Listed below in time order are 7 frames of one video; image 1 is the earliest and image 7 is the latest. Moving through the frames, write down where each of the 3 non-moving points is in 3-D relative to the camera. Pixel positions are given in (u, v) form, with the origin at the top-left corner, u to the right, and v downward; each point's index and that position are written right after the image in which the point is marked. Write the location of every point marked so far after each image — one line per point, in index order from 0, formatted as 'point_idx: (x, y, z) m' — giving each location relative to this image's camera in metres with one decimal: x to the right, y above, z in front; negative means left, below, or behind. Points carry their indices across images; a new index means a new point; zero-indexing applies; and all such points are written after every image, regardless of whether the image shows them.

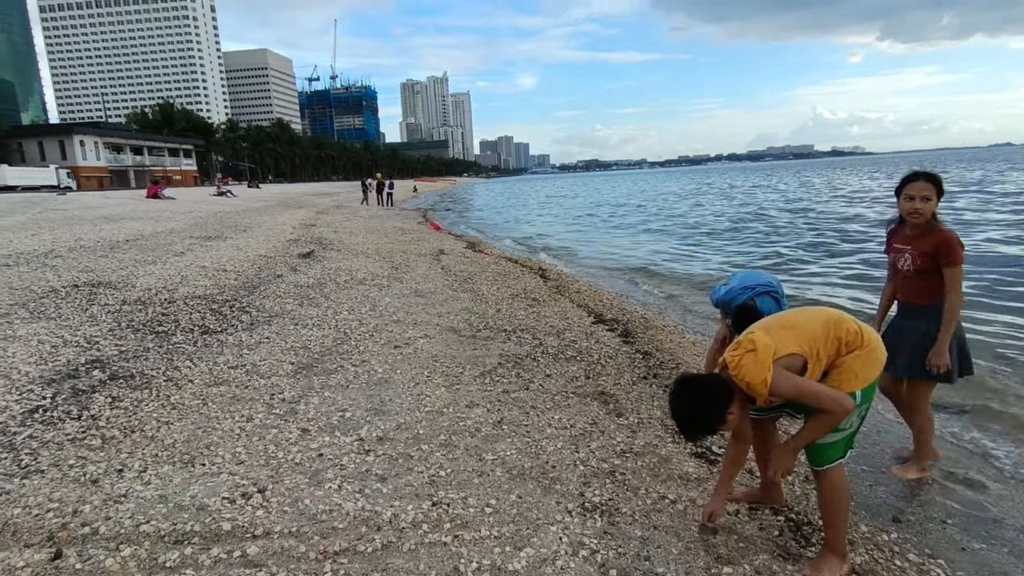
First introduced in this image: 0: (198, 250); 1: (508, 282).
0: (-8.1, +1.0, +15.0) m
1: (-0.1, +0.1, +13.6) m
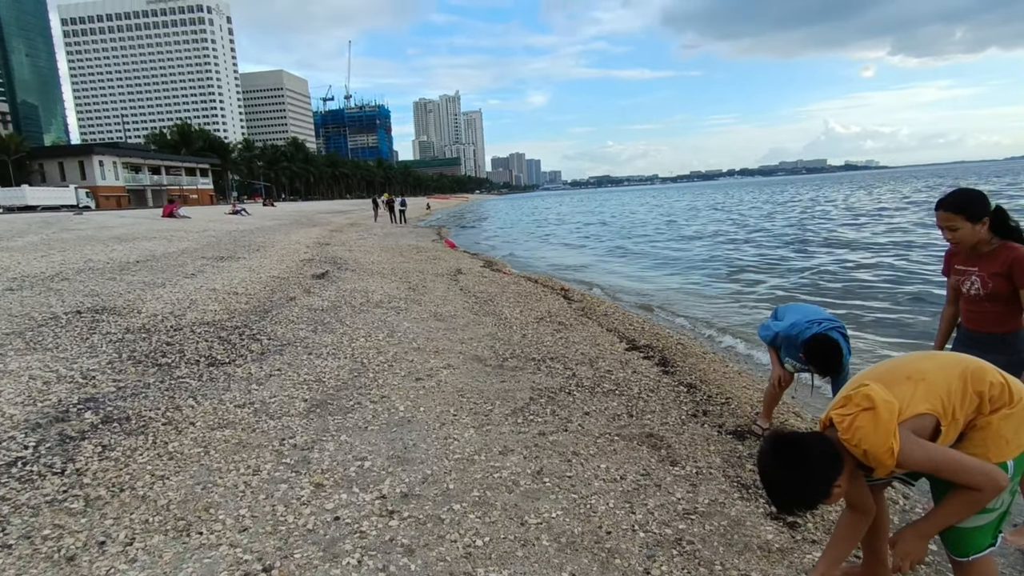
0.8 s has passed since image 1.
0: (-7.6, +0.4, +14.5) m
1: (+0.4, -0.4, +13.0) m
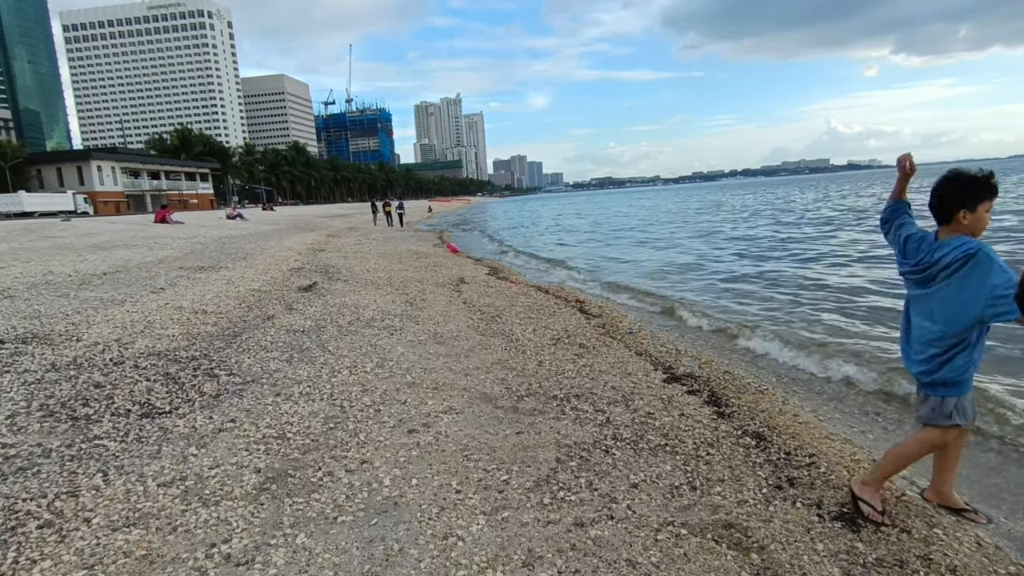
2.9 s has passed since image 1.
0: (-7.3, +0.1, +12.9) m
1: (+0.6, -0.6, +11.4) m
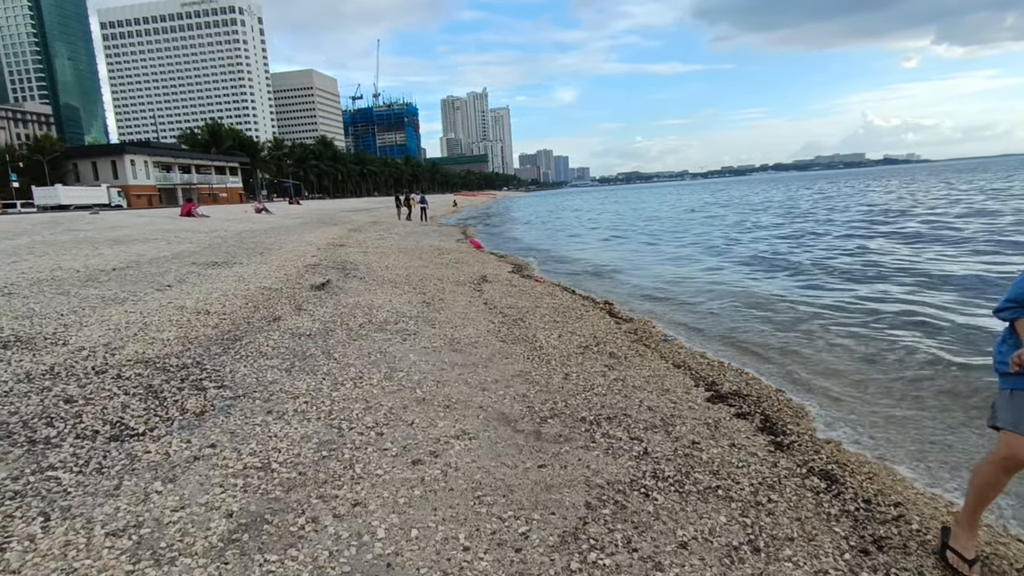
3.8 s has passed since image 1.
0: (-6.8, +0.1, +12.3) m
1: (+1.0, -0.7, +10.5) m
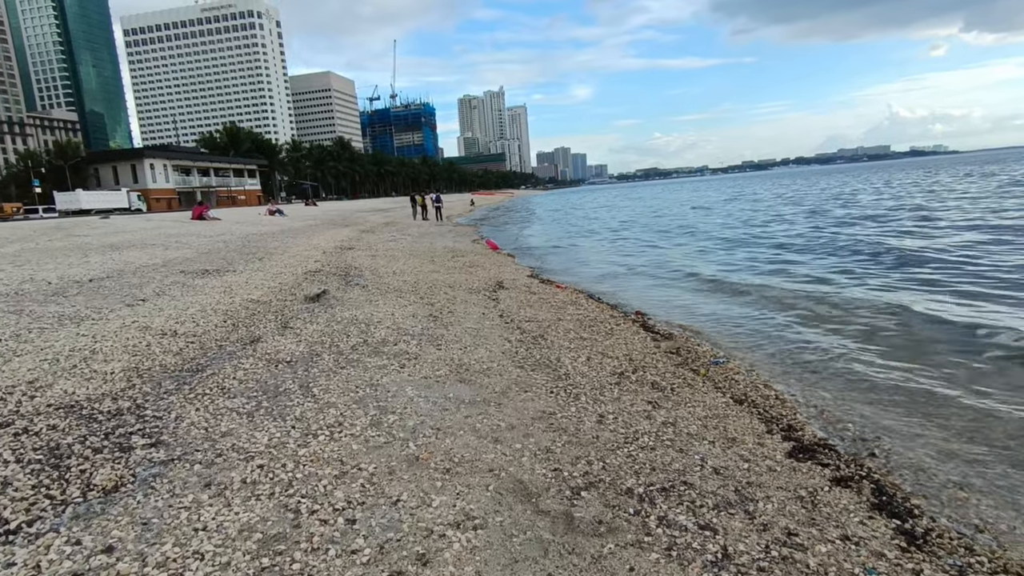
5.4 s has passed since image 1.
0: (-6.5, -0.1, +11.0) m
1: (+1.3, -0.8, +8.9) m
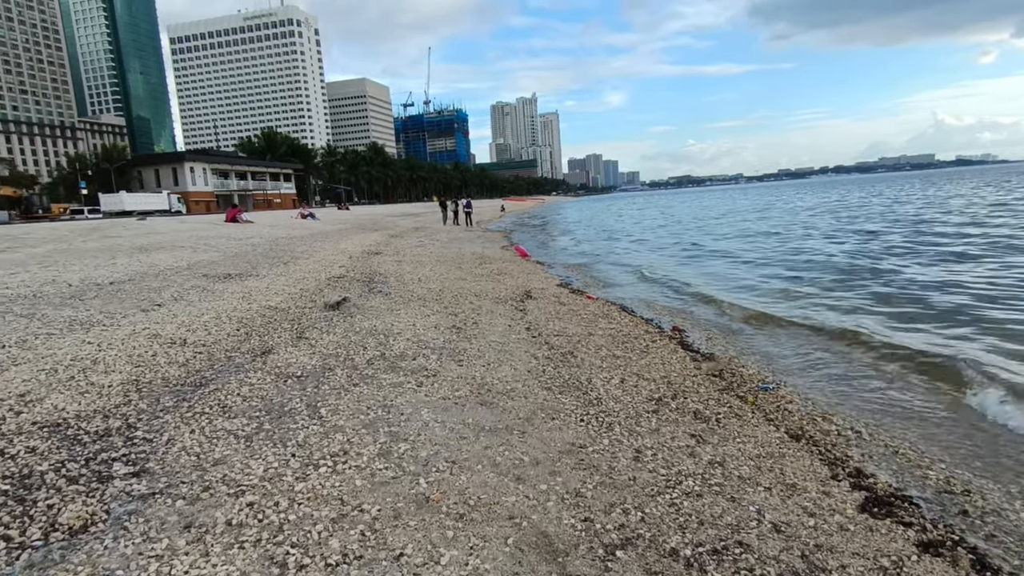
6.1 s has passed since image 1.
0: (-6.0, -0.2, +10.7) m
1: (+1.7, -1.1, +8.1) m
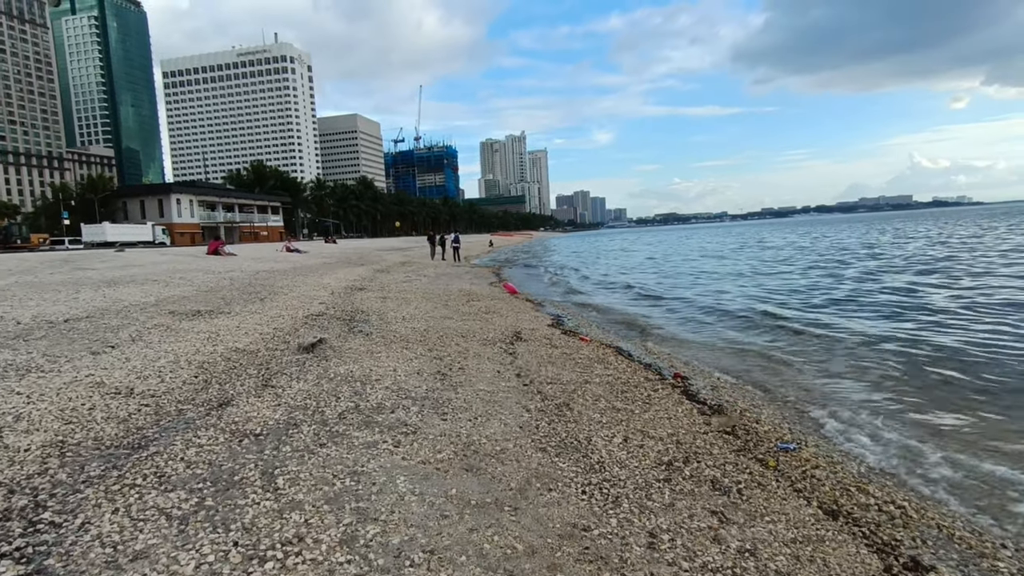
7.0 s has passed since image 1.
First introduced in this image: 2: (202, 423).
0: (-6.1, -0.9, +9.7) m
1: (+1.6, -1.6, +7.3) m
2: (-3.4, -1.5, +6.3) m
